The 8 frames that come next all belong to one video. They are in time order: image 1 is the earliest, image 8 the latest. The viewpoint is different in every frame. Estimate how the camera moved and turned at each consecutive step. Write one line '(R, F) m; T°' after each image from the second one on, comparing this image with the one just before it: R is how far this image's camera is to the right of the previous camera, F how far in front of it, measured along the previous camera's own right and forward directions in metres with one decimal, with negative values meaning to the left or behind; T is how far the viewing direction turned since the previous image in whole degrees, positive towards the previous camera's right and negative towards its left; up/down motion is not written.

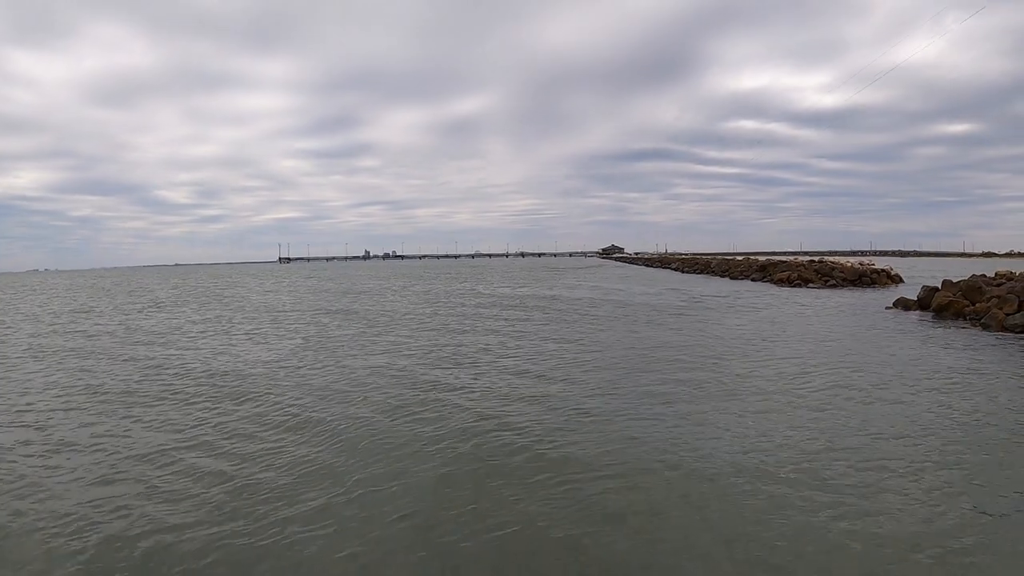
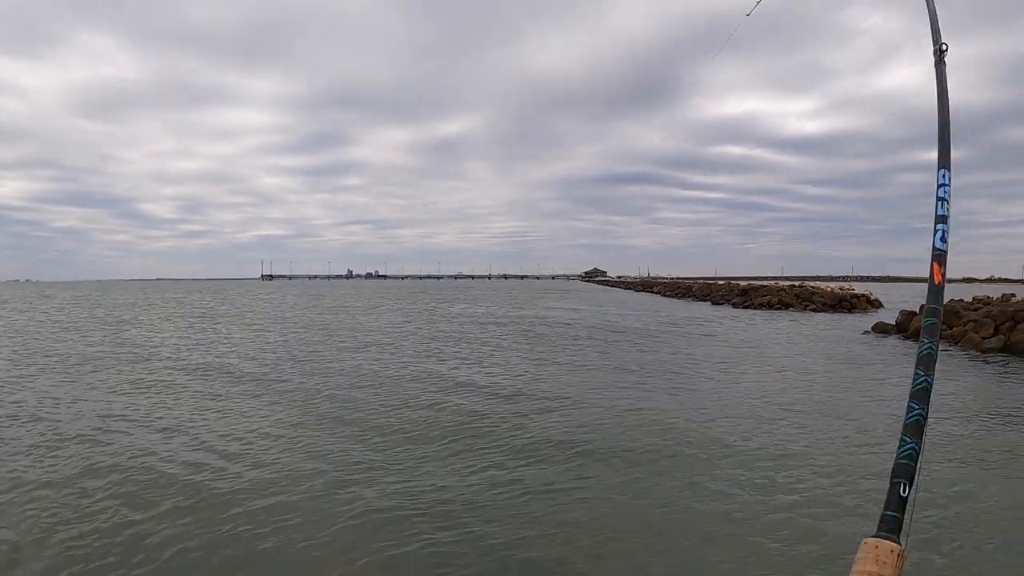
(+0.3, +0.6) m; +2°
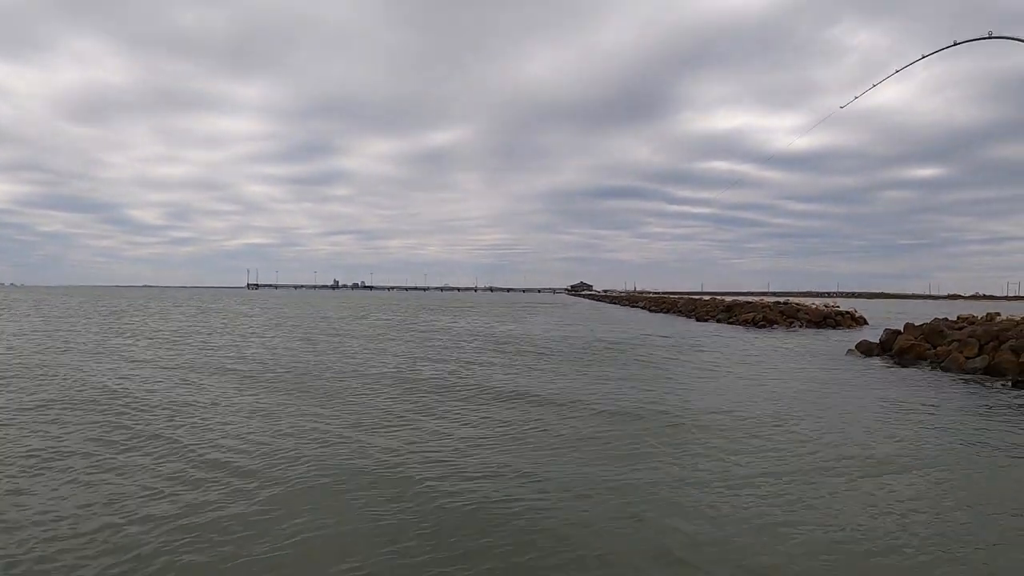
(+0.5, +1.1) m; +1°
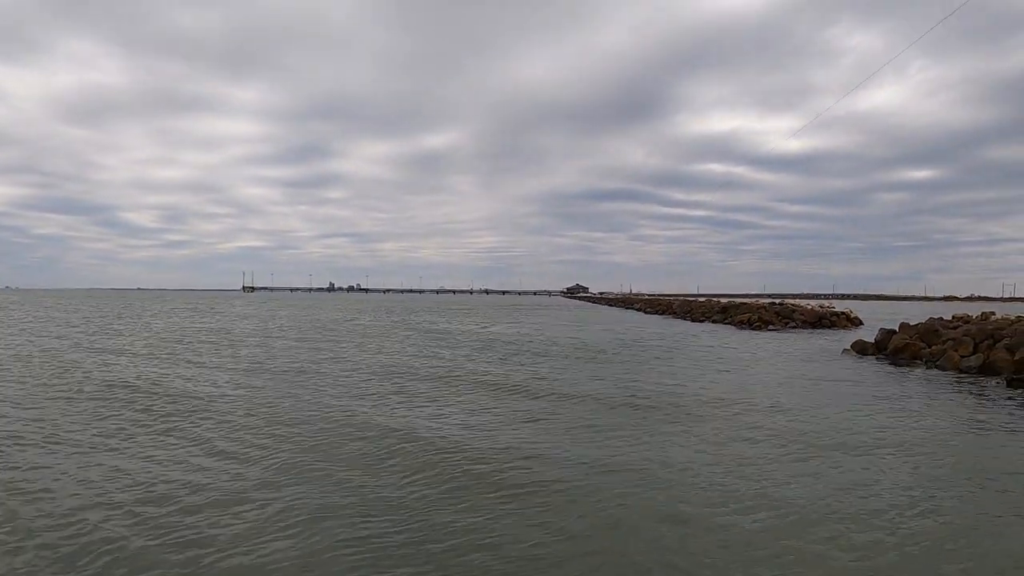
(-1.3, -1.5) m; 0°
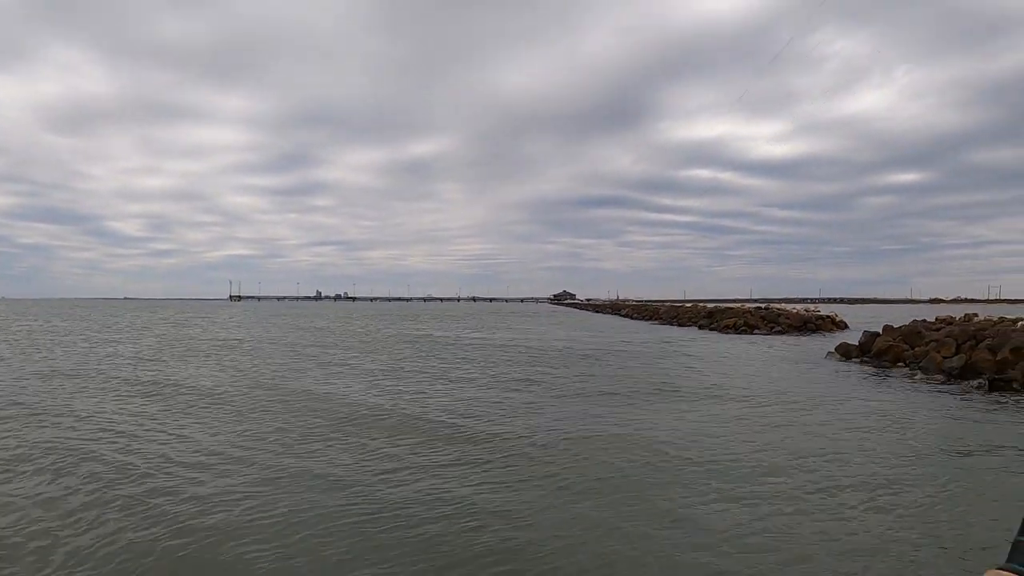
(+0.1, 0.0) m; +1°
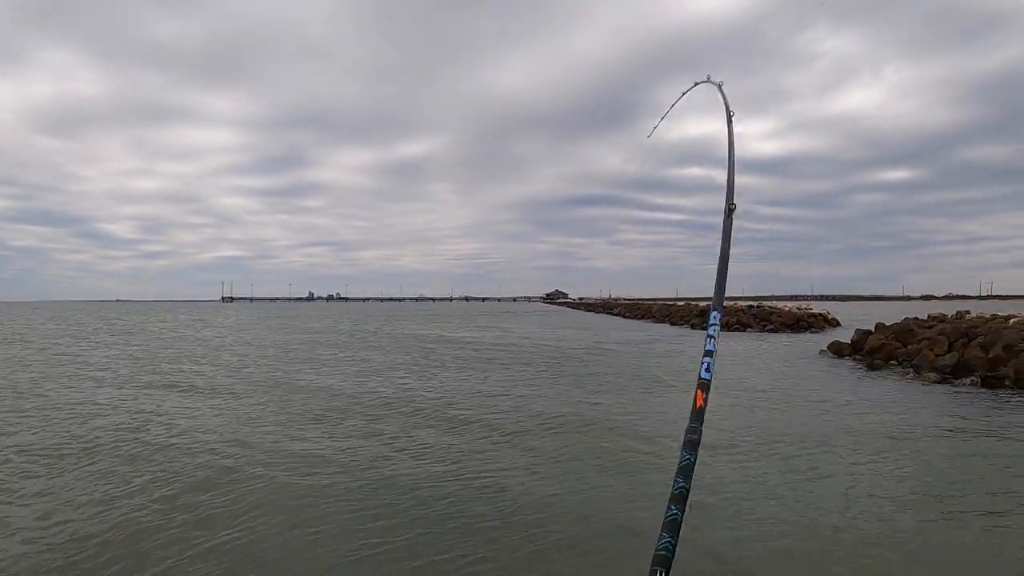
(-2.1, -2.3) m; +1°
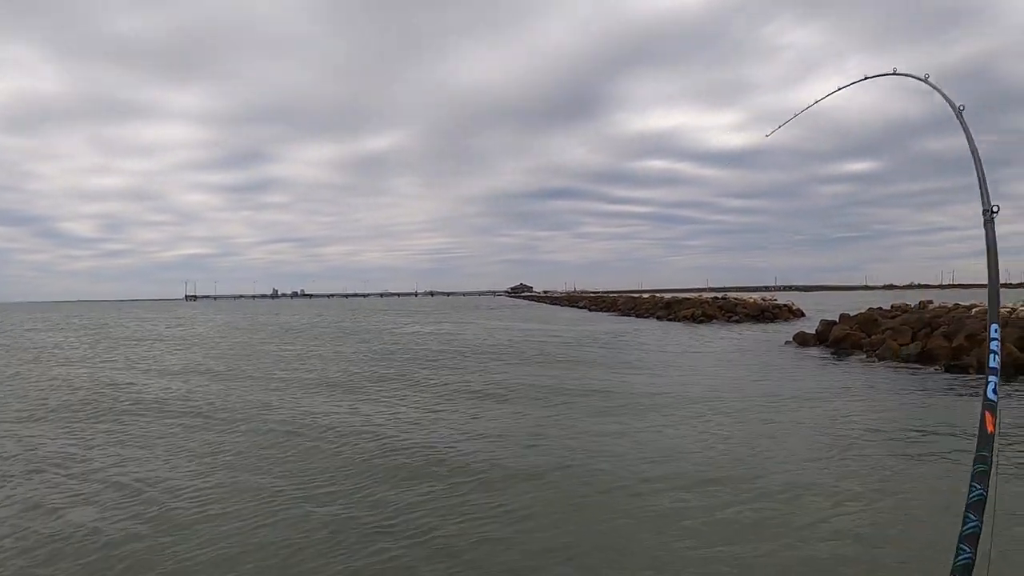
(+0.2, +1.1) m; +3°
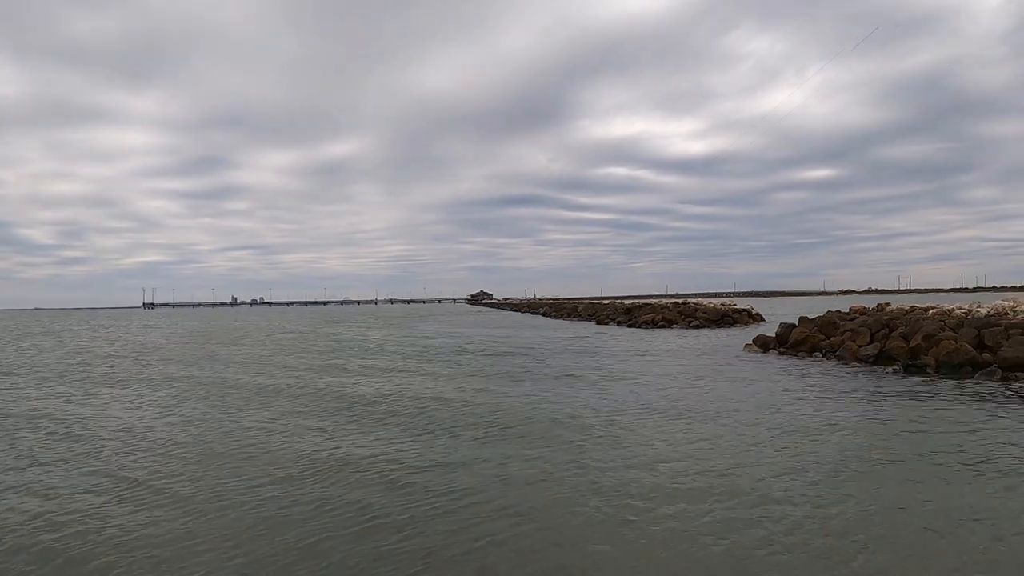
(+1.2, +2.3) m; +3°
